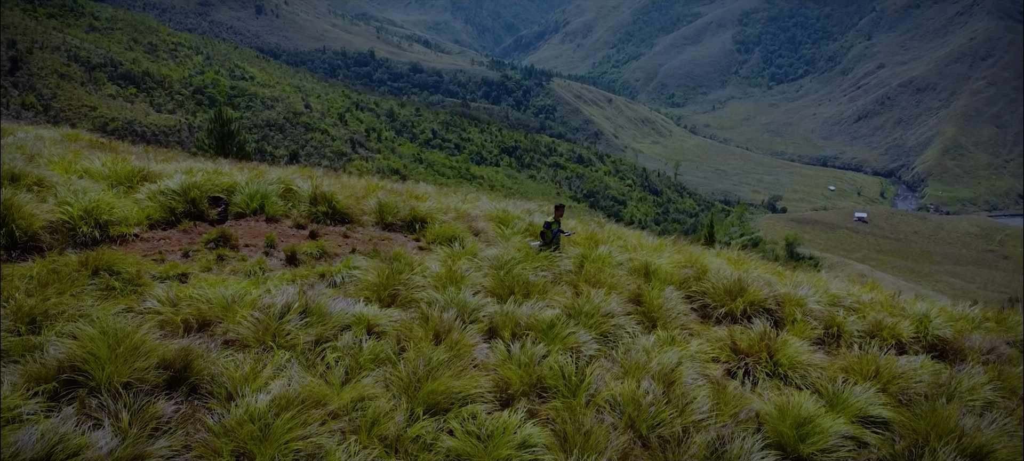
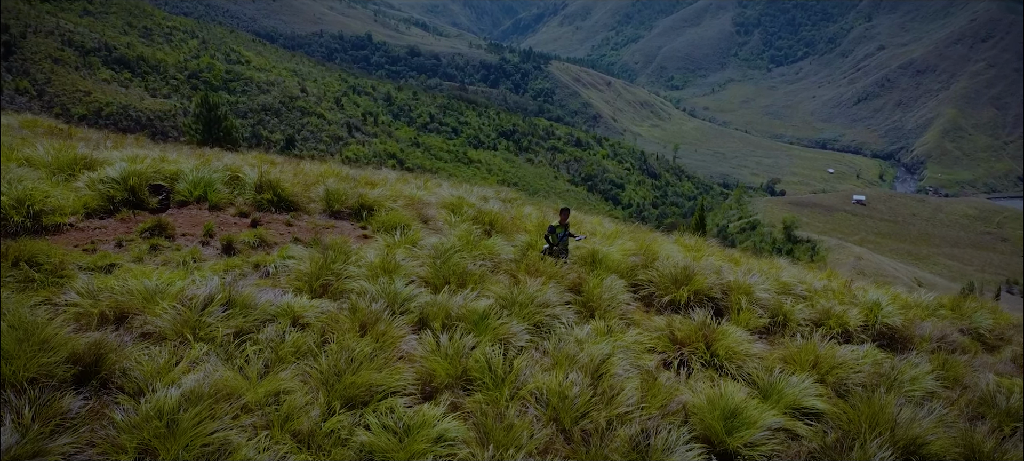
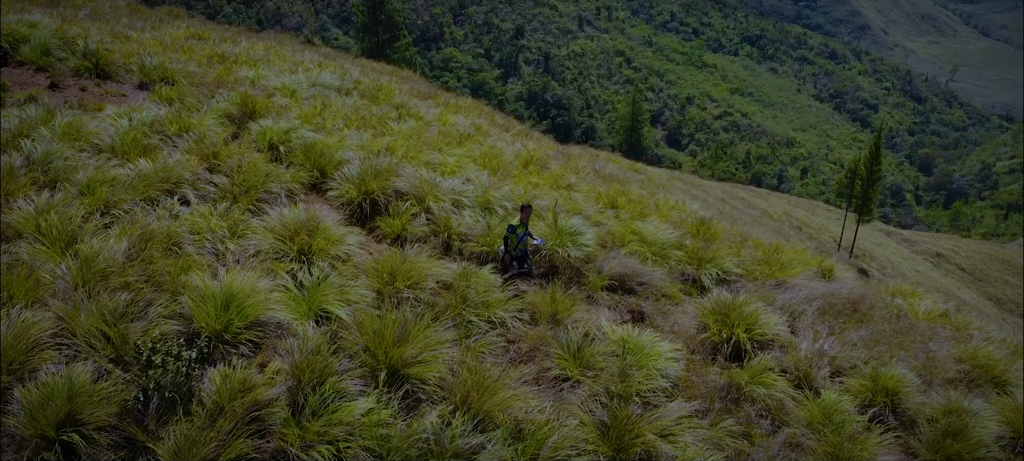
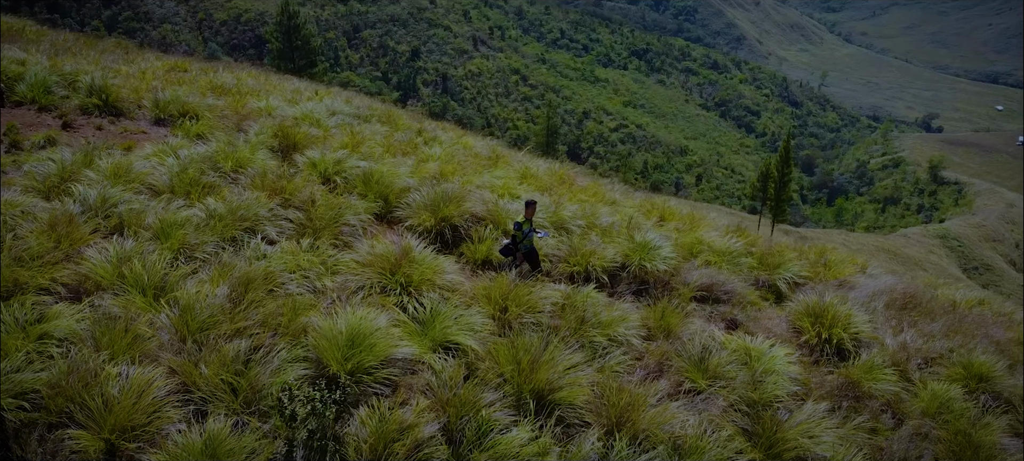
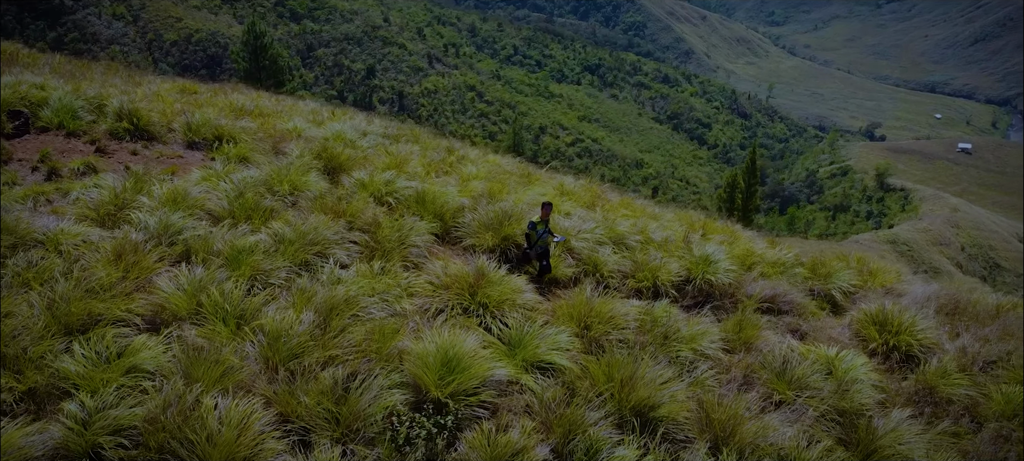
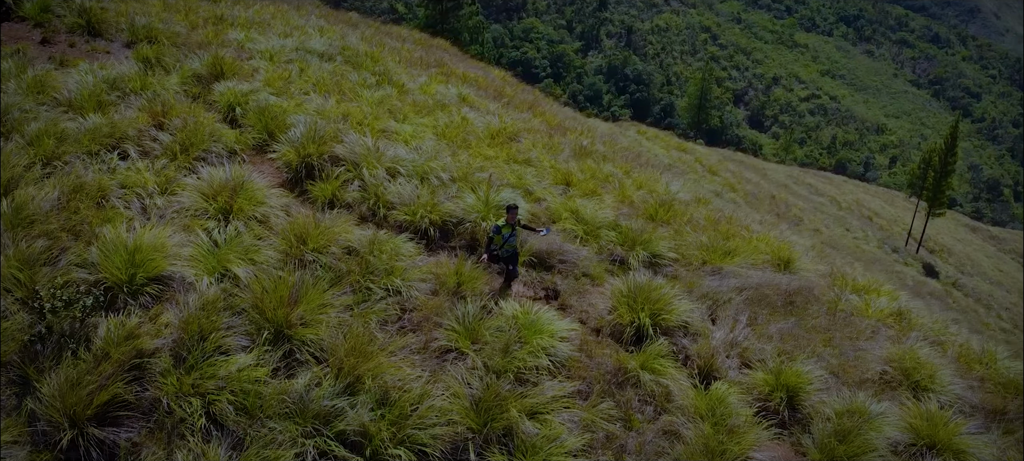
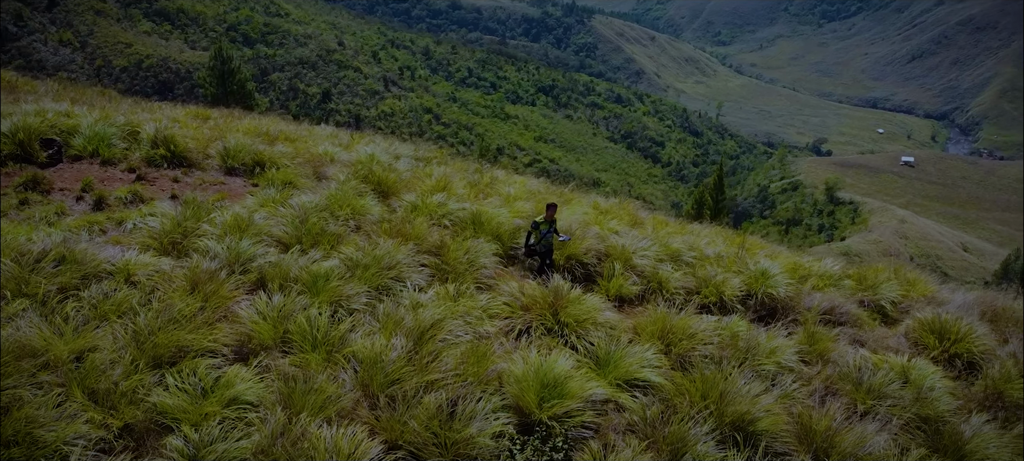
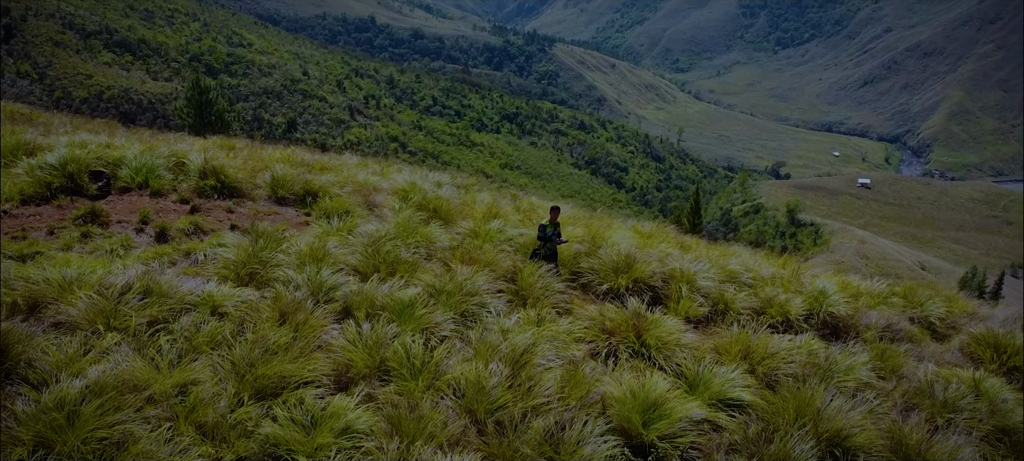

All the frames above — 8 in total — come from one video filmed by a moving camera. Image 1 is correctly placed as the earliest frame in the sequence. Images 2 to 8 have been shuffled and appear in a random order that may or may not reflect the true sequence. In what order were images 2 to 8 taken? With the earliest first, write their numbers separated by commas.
2, 8, 7, 5, 4, 3, 6
